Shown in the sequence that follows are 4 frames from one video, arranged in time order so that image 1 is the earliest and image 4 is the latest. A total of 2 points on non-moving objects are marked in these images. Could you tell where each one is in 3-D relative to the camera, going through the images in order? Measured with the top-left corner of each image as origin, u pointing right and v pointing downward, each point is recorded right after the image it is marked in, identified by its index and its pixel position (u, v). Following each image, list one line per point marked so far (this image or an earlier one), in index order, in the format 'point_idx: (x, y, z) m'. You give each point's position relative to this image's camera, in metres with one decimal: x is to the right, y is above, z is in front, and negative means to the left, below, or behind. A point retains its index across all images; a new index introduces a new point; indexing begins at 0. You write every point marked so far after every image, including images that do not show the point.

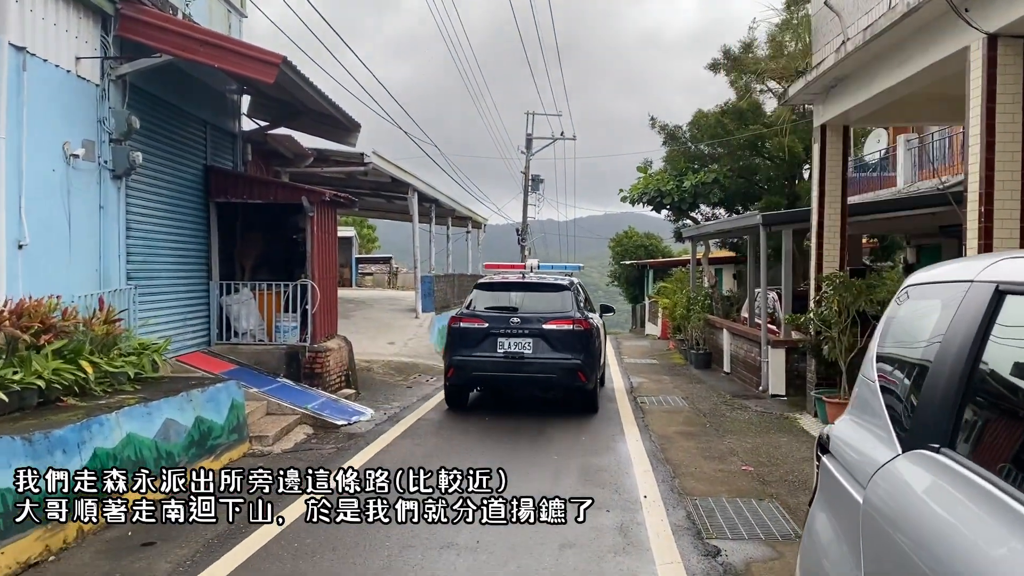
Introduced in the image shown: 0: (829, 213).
0: (+3.5, +0.8, +9.4) m
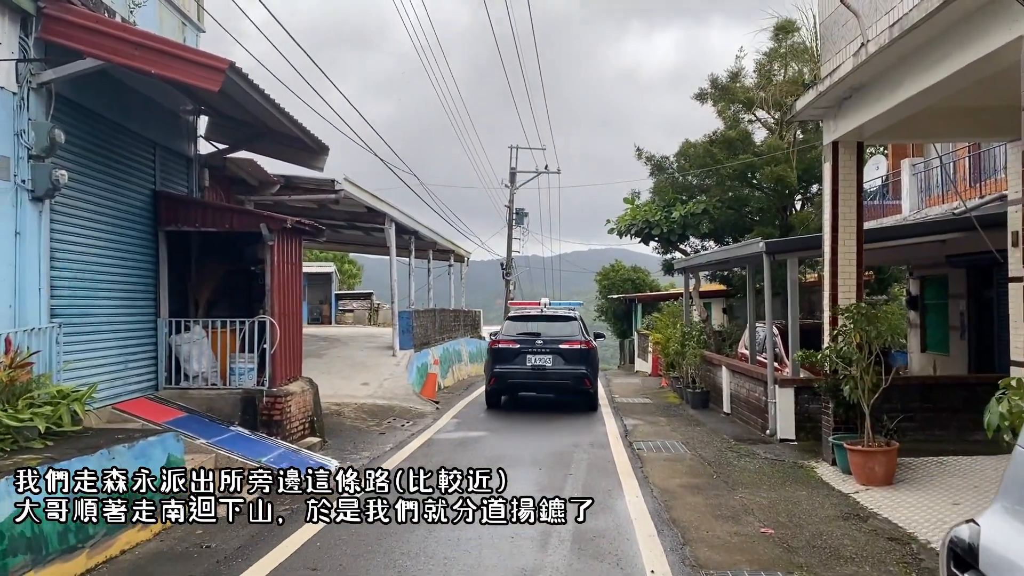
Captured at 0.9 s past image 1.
0: (+3.3, +0.5, +8.5) m
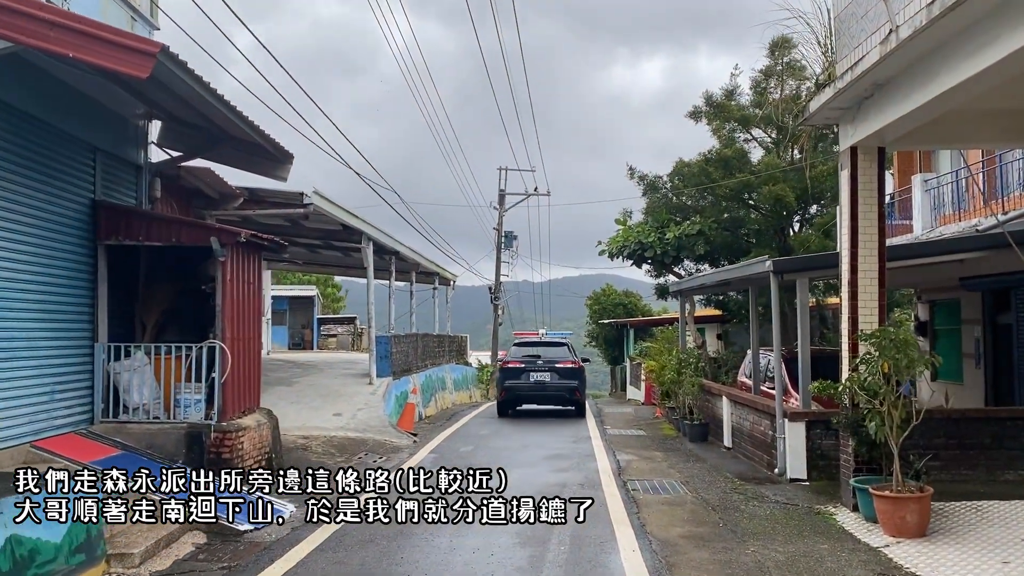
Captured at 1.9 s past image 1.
0: (+3.1, +0.3, +7.6) m
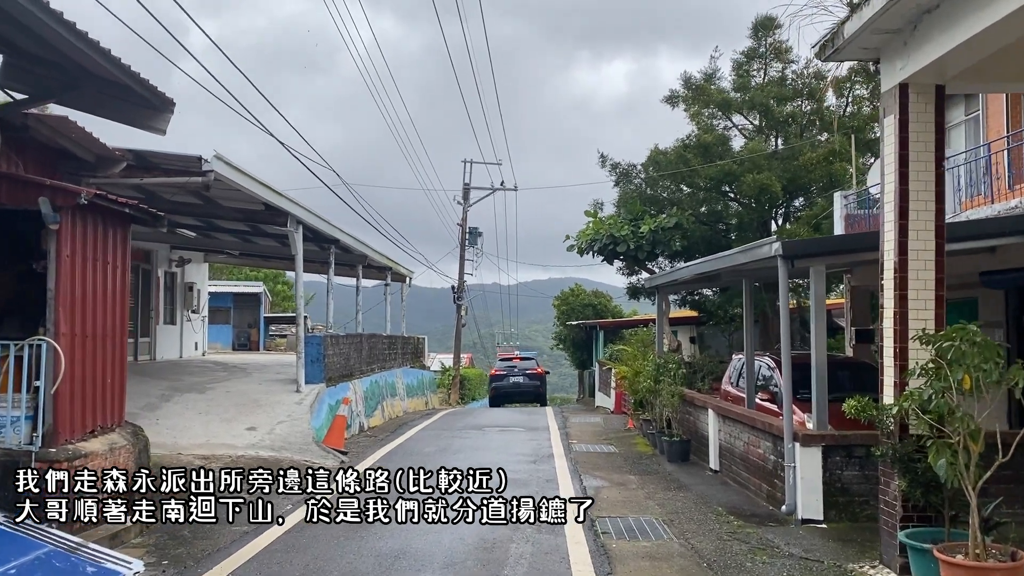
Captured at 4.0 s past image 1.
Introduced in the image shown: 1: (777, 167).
0: (+2.7, +0.4, +5.7) m
1: (+5.8, +2.7, +18.7) m
